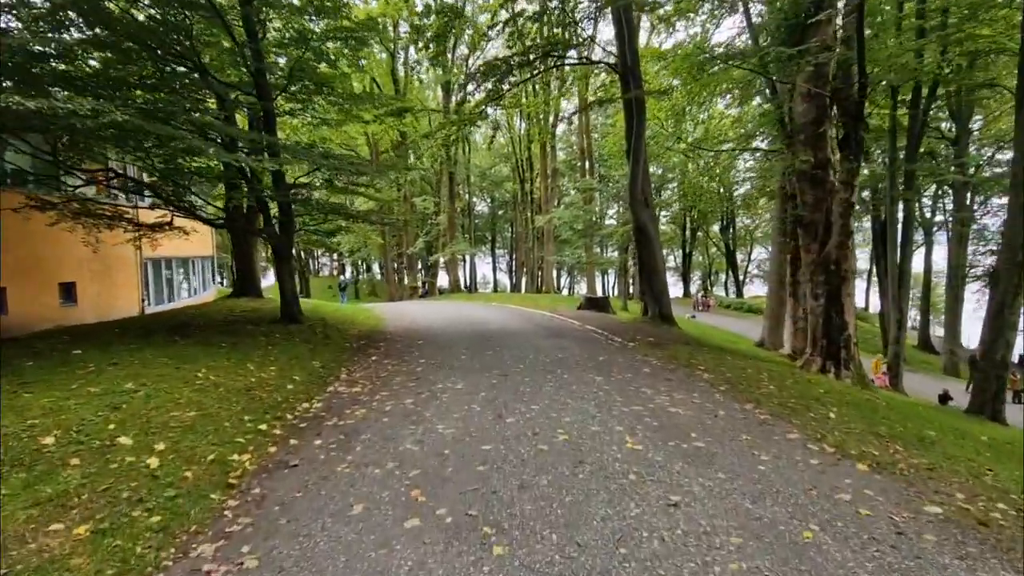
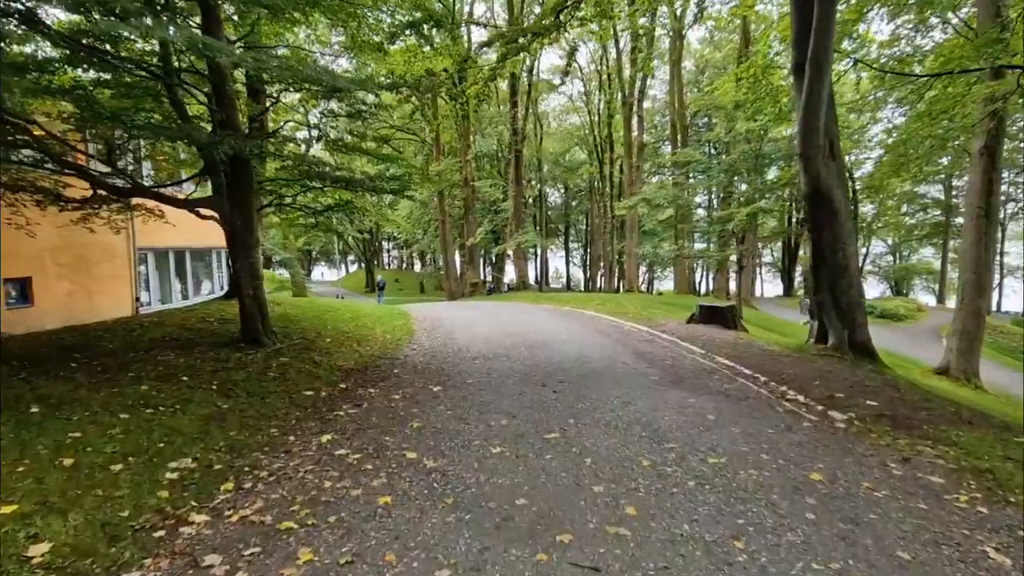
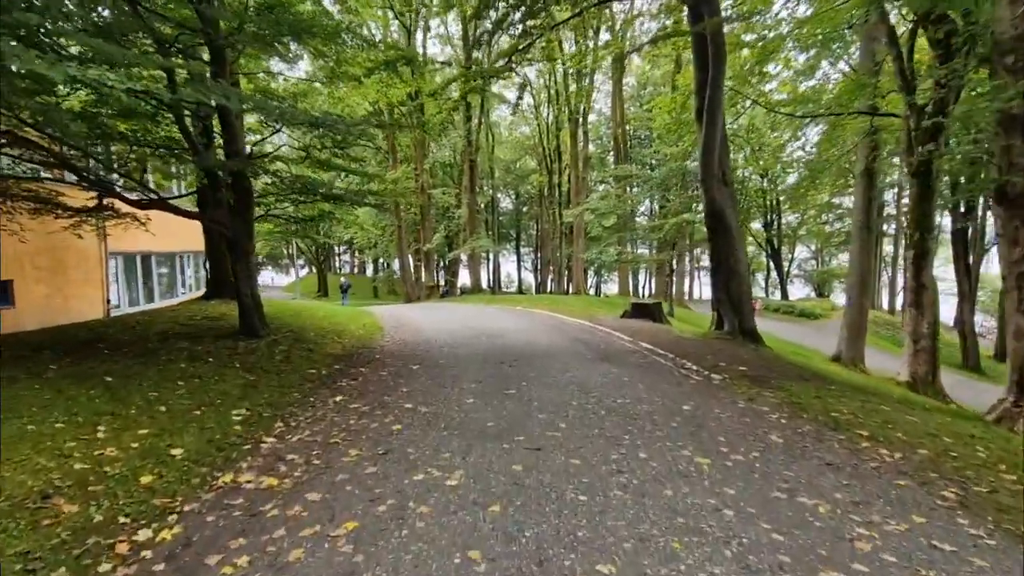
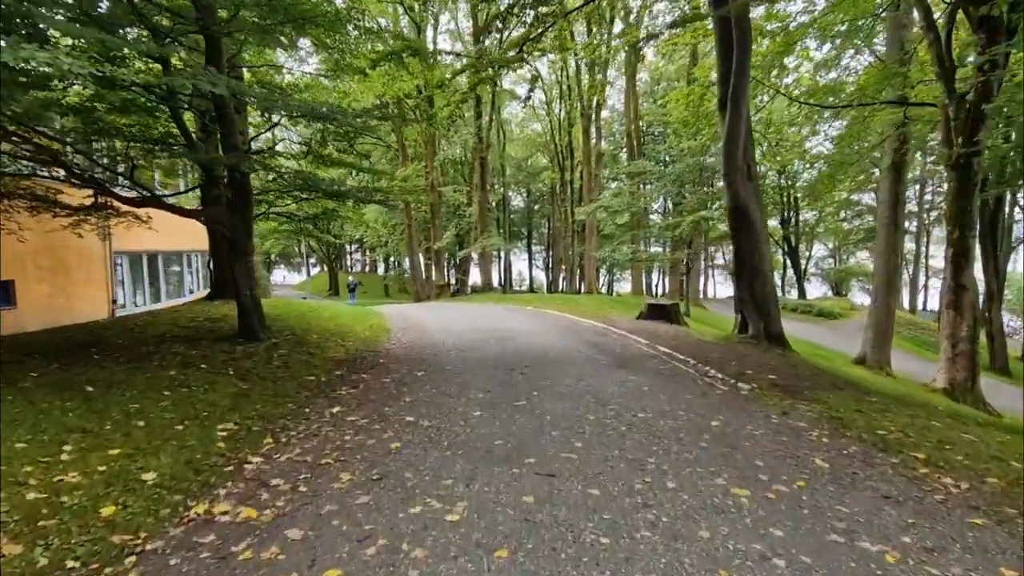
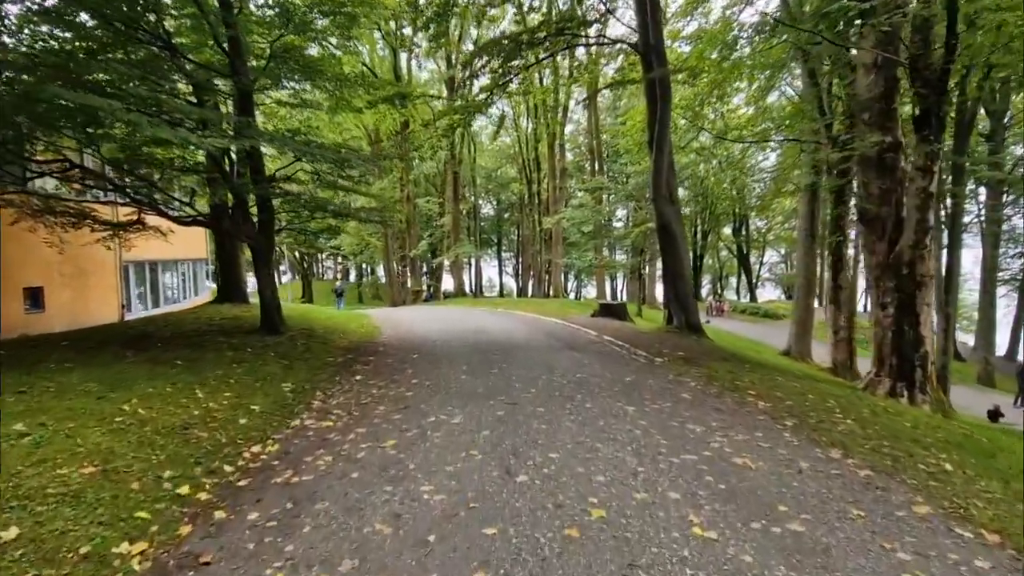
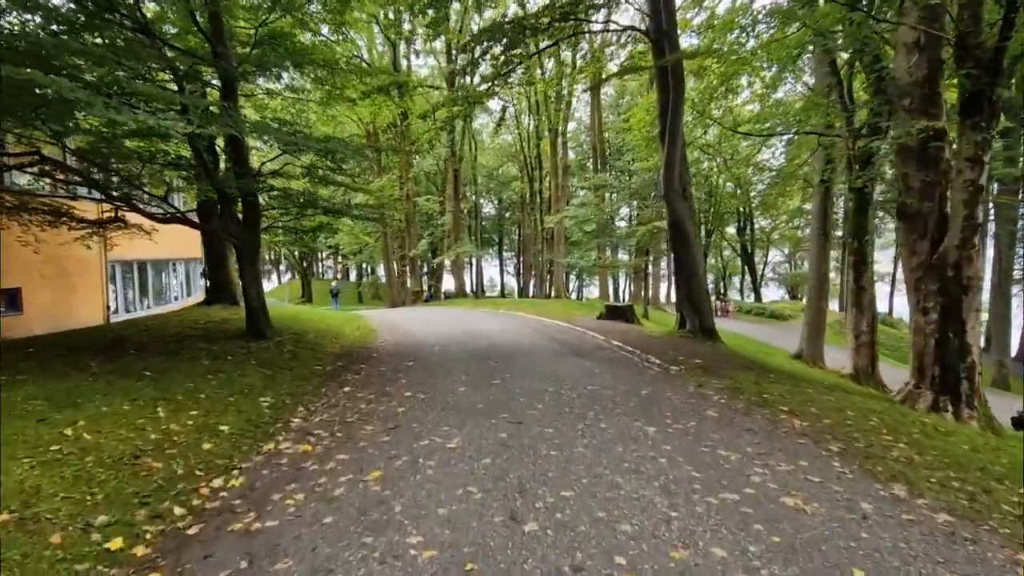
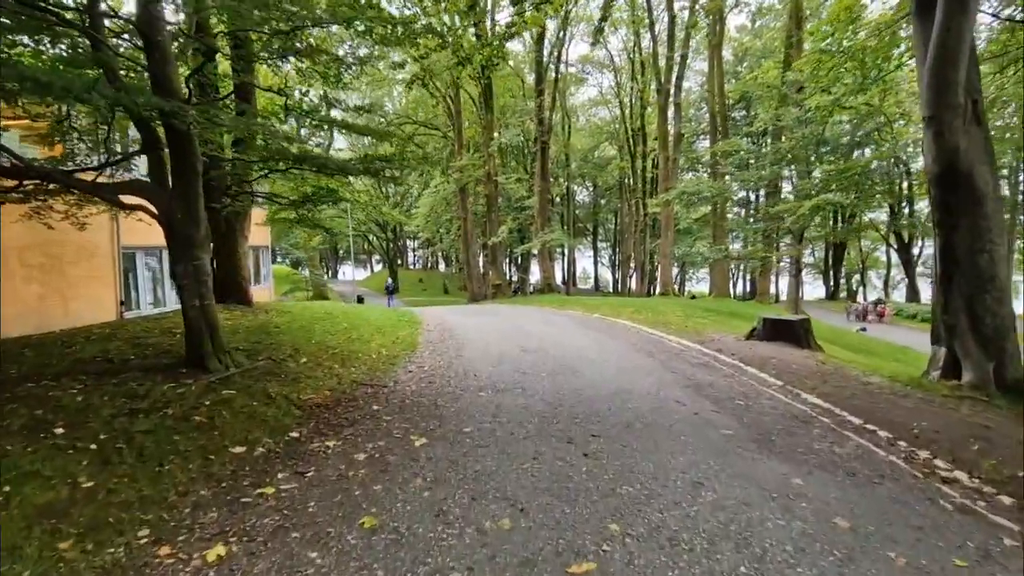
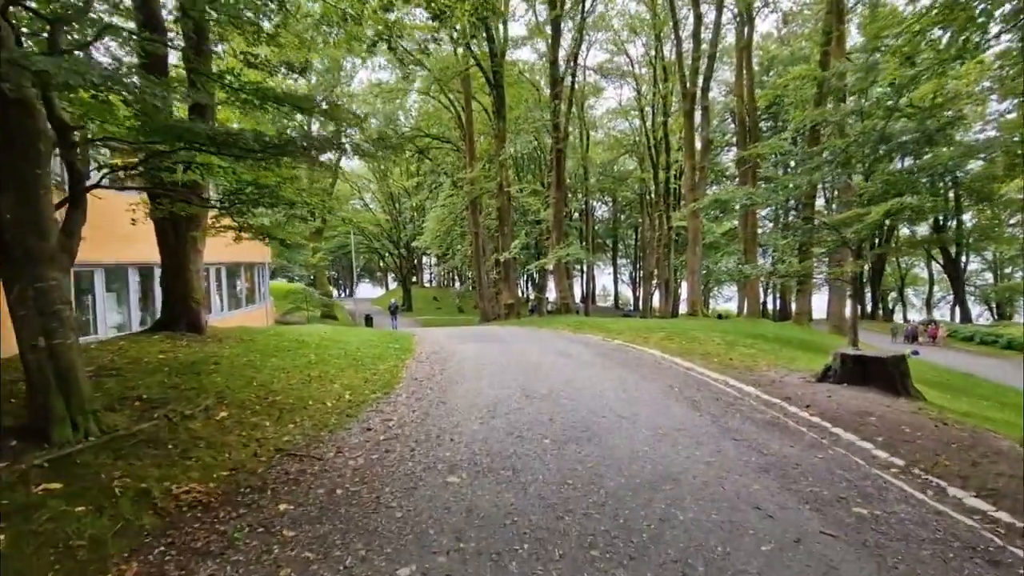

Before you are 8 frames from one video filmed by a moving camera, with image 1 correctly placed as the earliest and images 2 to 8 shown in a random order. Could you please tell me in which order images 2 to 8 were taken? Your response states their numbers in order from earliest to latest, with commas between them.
5, 6, 3, 4, 2, 7, 8
